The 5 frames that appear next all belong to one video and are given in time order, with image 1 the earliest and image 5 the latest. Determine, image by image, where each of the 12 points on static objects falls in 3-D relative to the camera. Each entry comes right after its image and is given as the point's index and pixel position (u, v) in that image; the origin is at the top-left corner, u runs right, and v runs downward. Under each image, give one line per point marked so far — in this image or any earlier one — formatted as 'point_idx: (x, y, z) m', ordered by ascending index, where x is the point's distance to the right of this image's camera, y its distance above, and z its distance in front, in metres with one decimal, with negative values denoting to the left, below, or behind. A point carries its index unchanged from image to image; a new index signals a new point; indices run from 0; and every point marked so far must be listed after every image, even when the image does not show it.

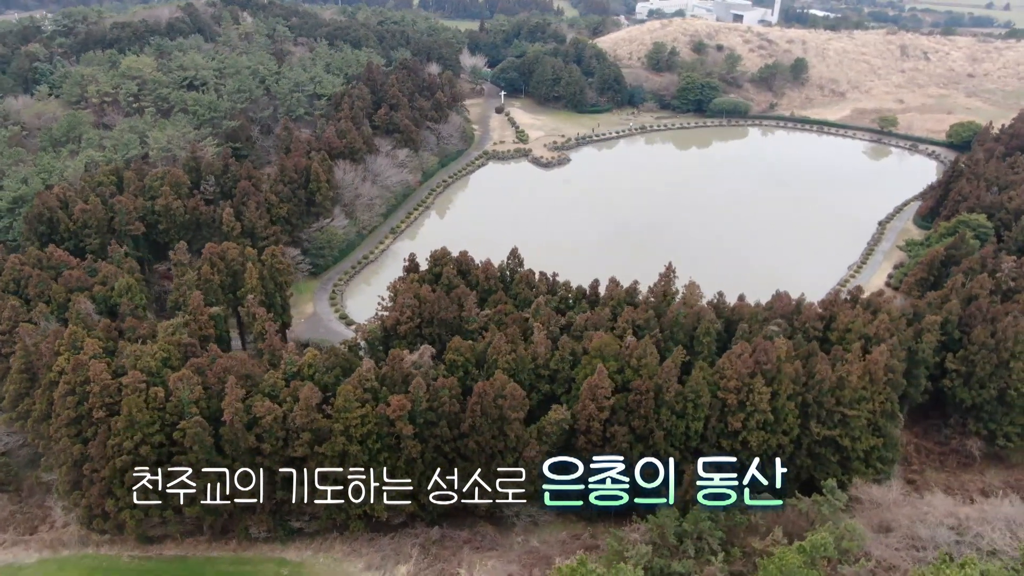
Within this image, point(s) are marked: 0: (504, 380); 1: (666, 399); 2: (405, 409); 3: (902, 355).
0: (-0.2, -2.2, +17.9) m
1: (+3.5, -2.5, +17.6) m
2: (-2.3, -2.7, +17.2) m
3: (+9.9, -1.7, +19.6) m
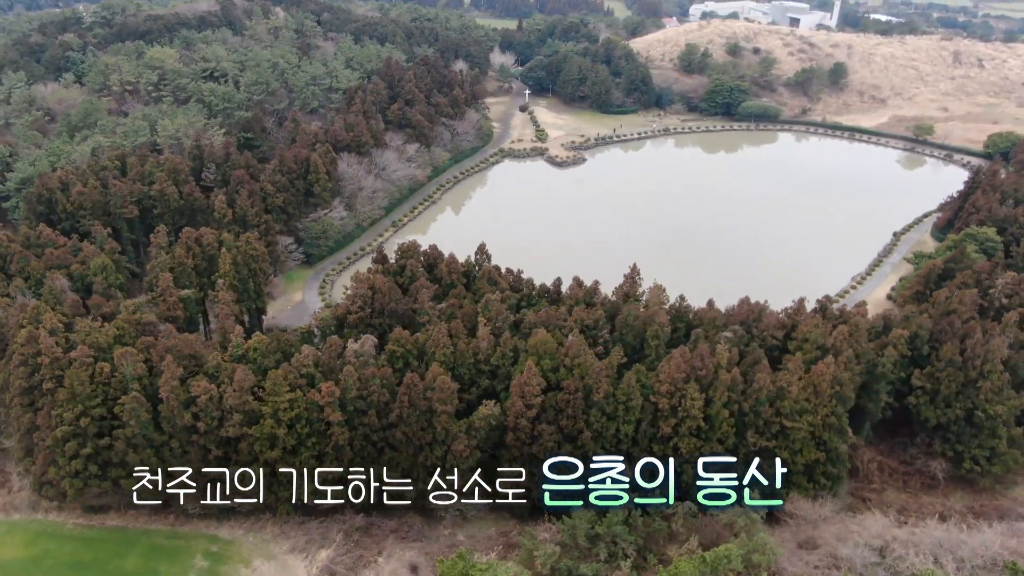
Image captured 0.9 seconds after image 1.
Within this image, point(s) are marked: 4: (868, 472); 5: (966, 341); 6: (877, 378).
0: (-1.8, -2.0, +18.0) m
1: (+1.9, -2.5, +17.3) m
2: (-4.0, -2.4, +17.4) m
3: (+8.4, -2.0, +18.9) m
4: (+9.3, -4.7, +19.9) m
5: (+11.7, -1.4, +19.9) m
6: (+9.2, -2.3, +19.6) m
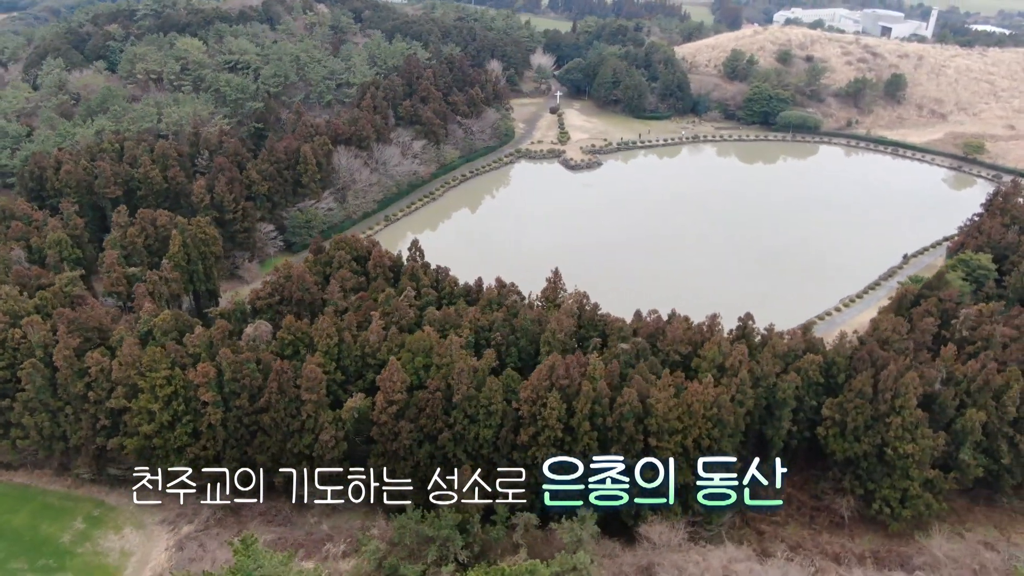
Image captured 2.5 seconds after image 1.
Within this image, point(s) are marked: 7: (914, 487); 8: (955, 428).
0: (-4.7, -1.8, +18.2) m
1: (-1.2, -2.5, +17.1) m
2: (-7.0, -2.0, +17.9) m
3: (+5.5, -2.4, +17.9) m
4: (+6.3, -5.2, +18.7) m
5: (+8.9, -2.0, +18.5) m
6: (+6.3, -2.8, +18.4) m
7: (+9.3, -4.6, +17.8) m
8: (+10.7, -3.4, +18.6) m
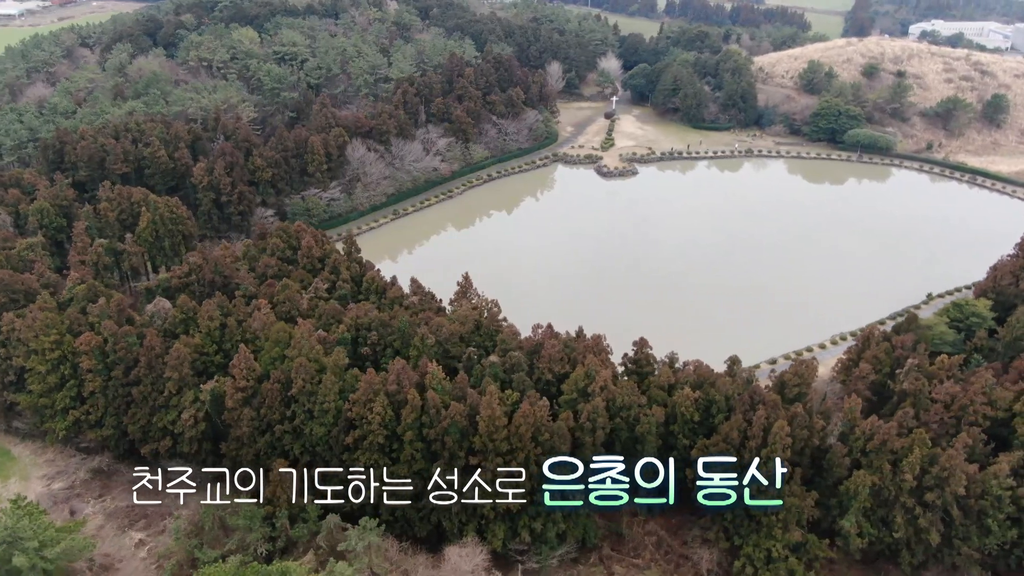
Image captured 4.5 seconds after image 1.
0: (-8.0, -1.4, +18.8) m
1: (-4.8, -2.4, +17.1) m
2: (-10.3, -1.4, +18.9) m
3: (+1.9, -2.9, +16.7) m
4: (+2.6, -5.7, +17.4) m
5: (+5.4, -2.8, +16.7) m
6: (+2.8, -3.3, +17.1) m
7: (+5.4, -5.4, +16.0) m
8: (+7.0, -4.3, +16.5) m
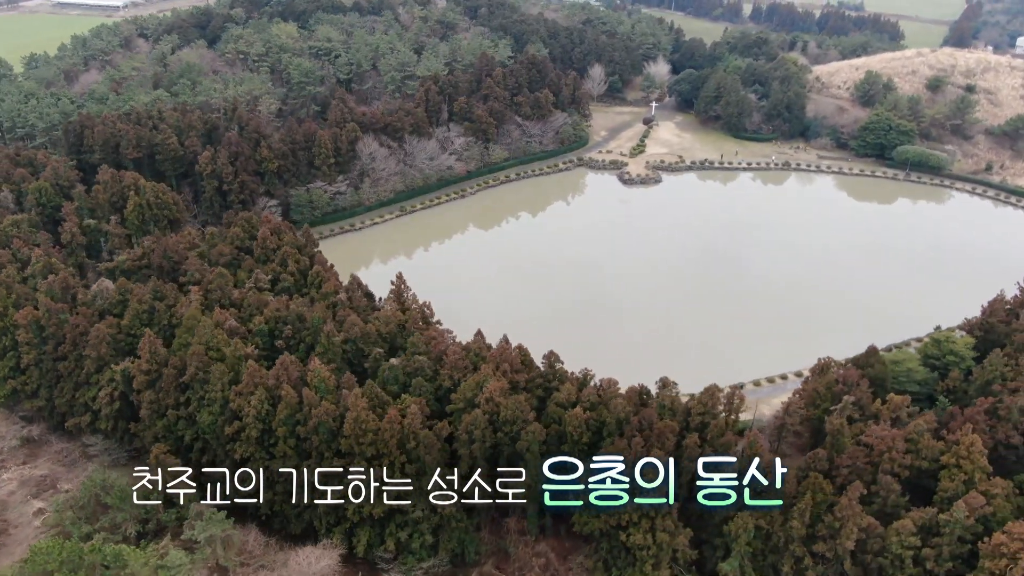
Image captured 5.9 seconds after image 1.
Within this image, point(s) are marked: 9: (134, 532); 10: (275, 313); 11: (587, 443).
0: (-10.2, -0.9, +19.4) m
1: (-7.3, -2.1, +17.4) m
2: (-12.5, -0.8, +19.8) m
3: (-0.8, -3.1, +16.1) m
4: (-0.1, -6.0, +16.8) m
5: (+2.7, -3.2, +15.7) m
6: (+0.2, -3.6, +16.4) m
7: (+2.5, -5.8, +15.0) m
8: (+4.2, -4.8, +15.3) m
9: (-7.9, -5.0, +16.0) m
10: (-6.0, -0.7, +19.8) m
11: (+1.6, -3.3, +16.6) m
